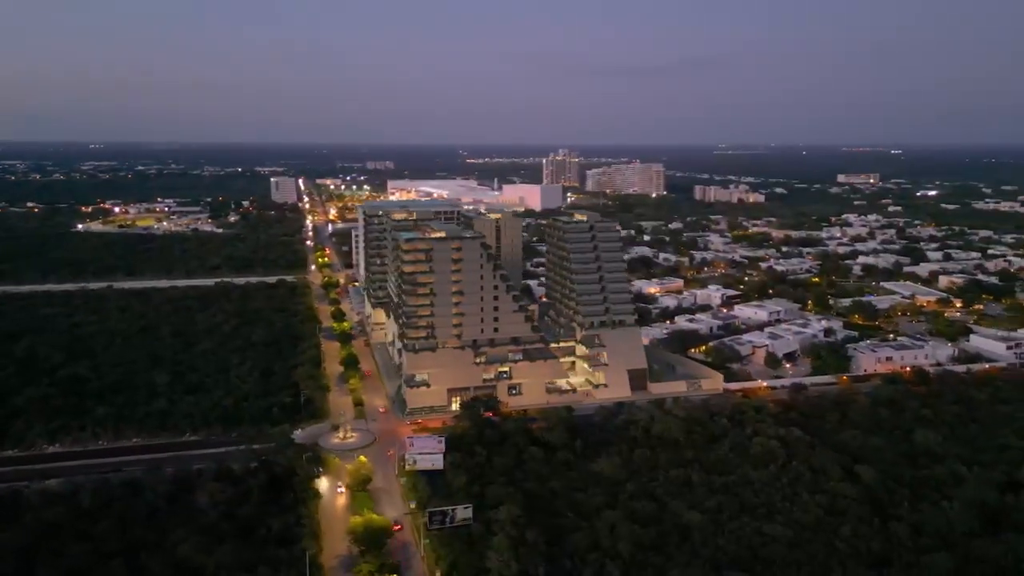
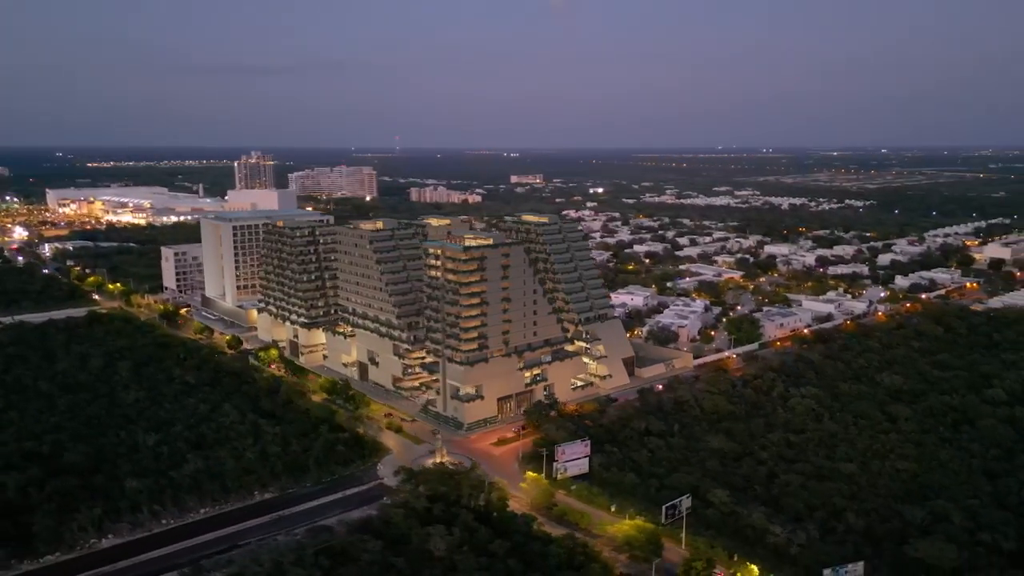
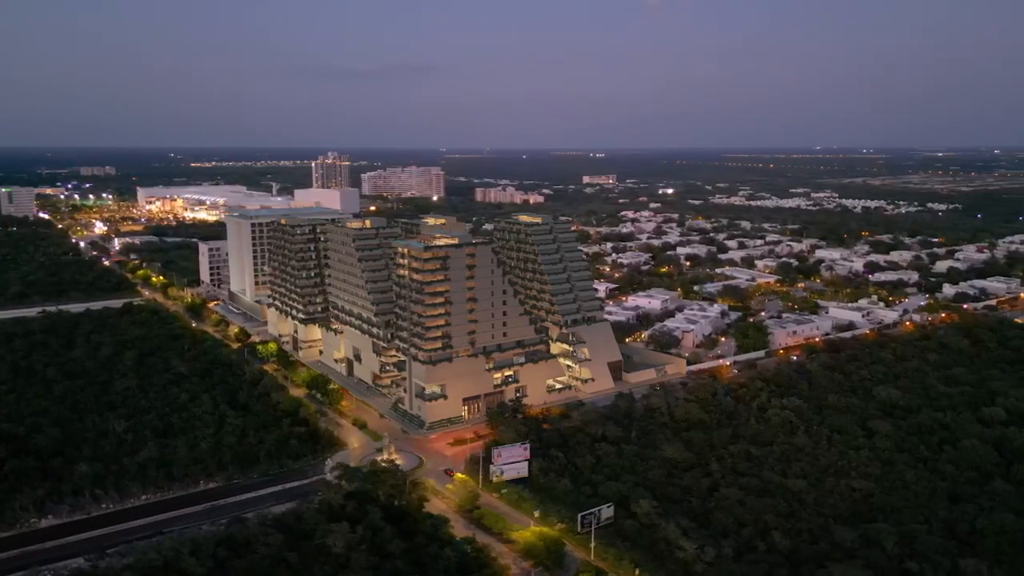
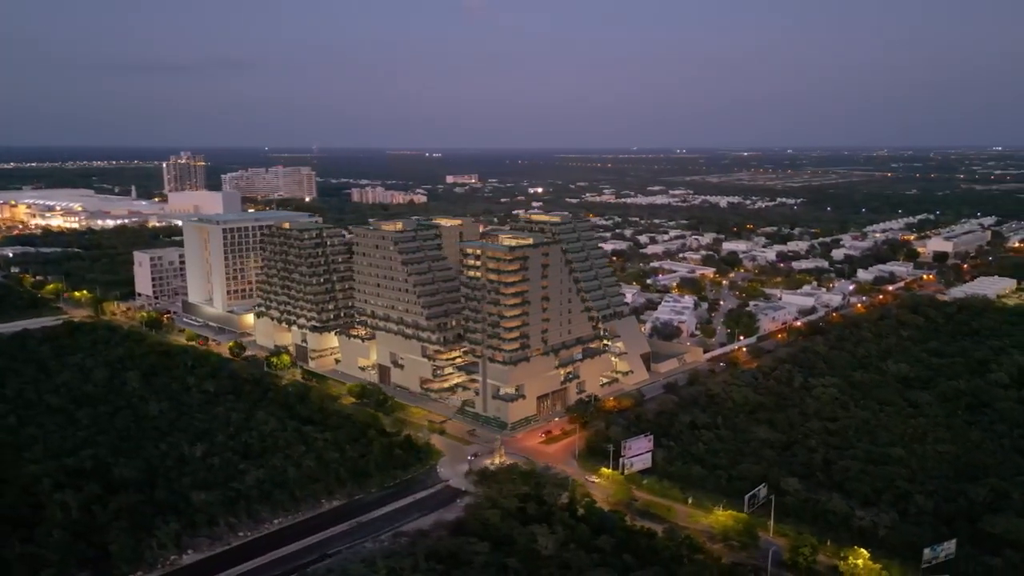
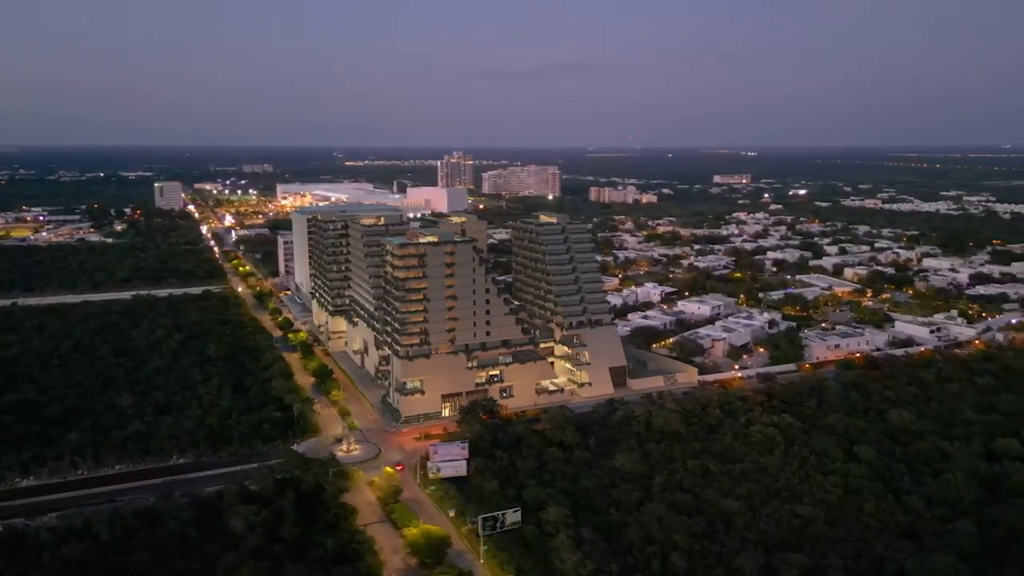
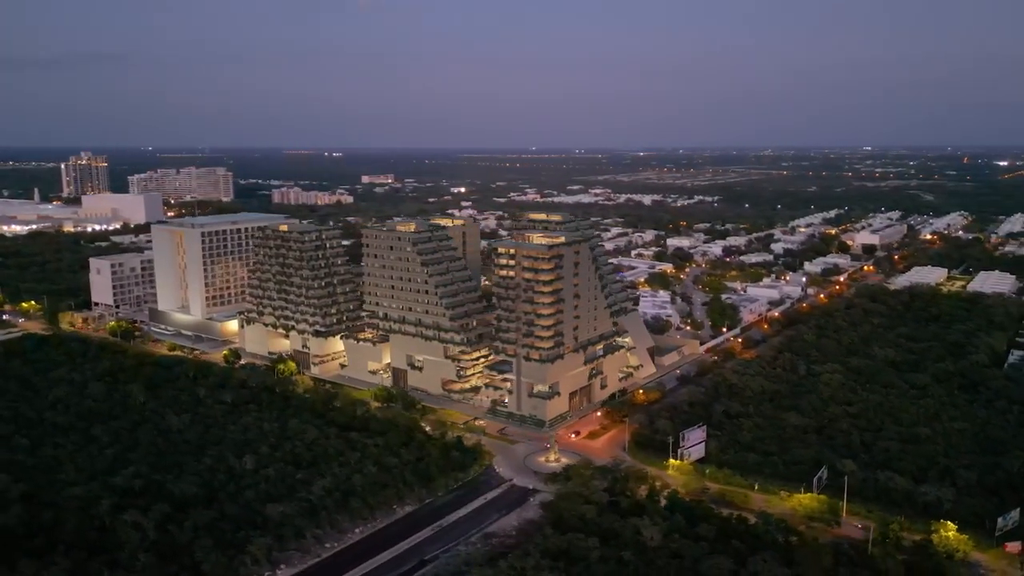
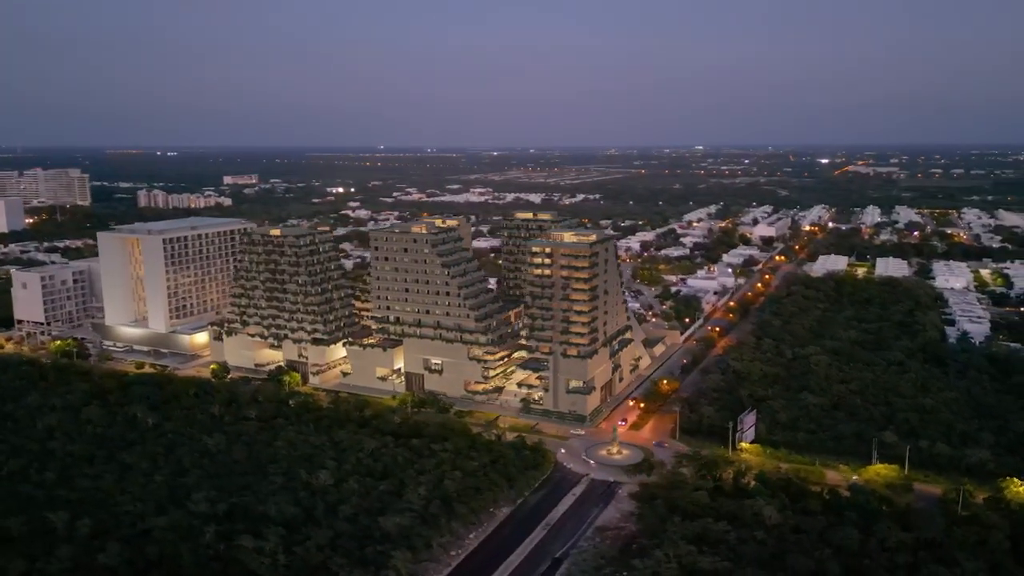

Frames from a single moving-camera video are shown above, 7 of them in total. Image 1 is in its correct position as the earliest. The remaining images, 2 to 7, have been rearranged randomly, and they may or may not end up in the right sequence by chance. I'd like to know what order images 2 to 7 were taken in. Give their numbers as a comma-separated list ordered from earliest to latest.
5, 3, 2, 4, 6, 7
